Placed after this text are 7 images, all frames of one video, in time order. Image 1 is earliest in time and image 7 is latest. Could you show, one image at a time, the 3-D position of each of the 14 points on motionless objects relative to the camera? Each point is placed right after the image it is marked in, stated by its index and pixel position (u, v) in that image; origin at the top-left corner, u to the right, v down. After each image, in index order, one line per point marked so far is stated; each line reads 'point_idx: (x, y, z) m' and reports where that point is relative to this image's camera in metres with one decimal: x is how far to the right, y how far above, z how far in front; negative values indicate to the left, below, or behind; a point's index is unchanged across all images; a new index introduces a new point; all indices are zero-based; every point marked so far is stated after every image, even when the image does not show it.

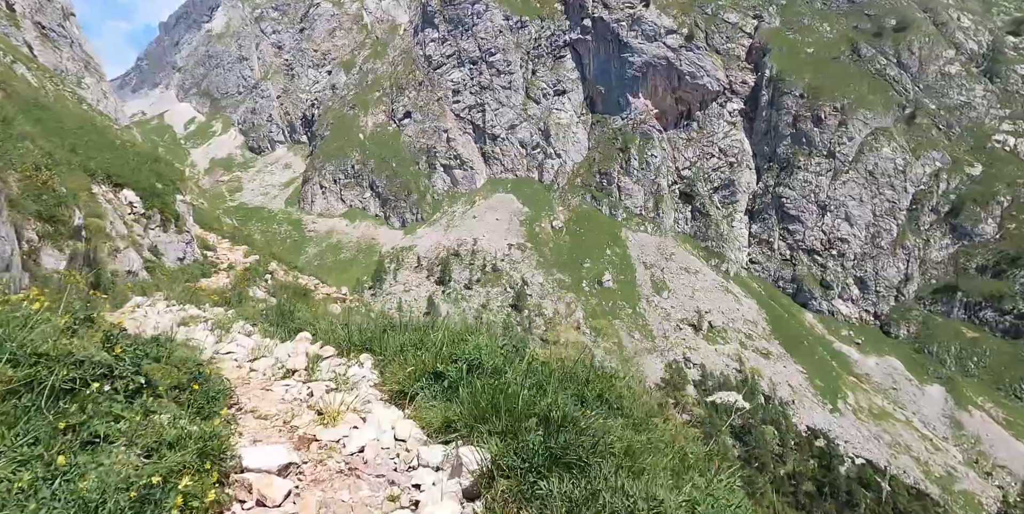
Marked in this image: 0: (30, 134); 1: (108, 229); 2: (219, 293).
0: (-14.9, +3.8, +17.1) m
1: (-12.8, +1.0, +17.4) m
2: (-10.6, -1.3, +19.6) m
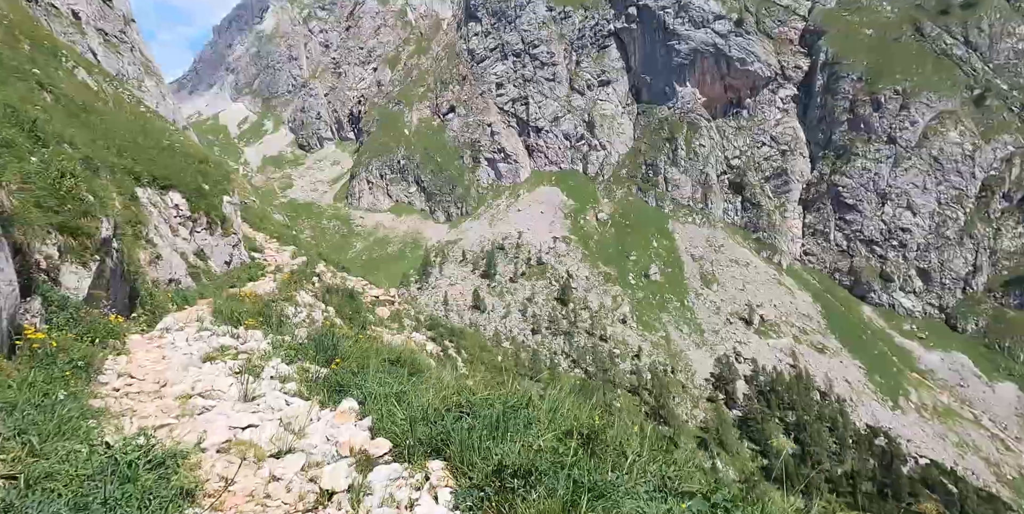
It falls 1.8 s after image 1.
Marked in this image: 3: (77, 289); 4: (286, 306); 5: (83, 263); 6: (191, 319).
0: (-13.1, +3.6, +16.3) m
1: (-10.9, +0.7, +16.5) m
2: (-8.5, -1.5, +18.6) m
3: (-7.7, -0.6, +9.7) m
4: (-8.3, -1.7, +20.0) m
5: (-7.8, -0.1, +10.0) m
6: (-6.9, -1.4, +11.9) m
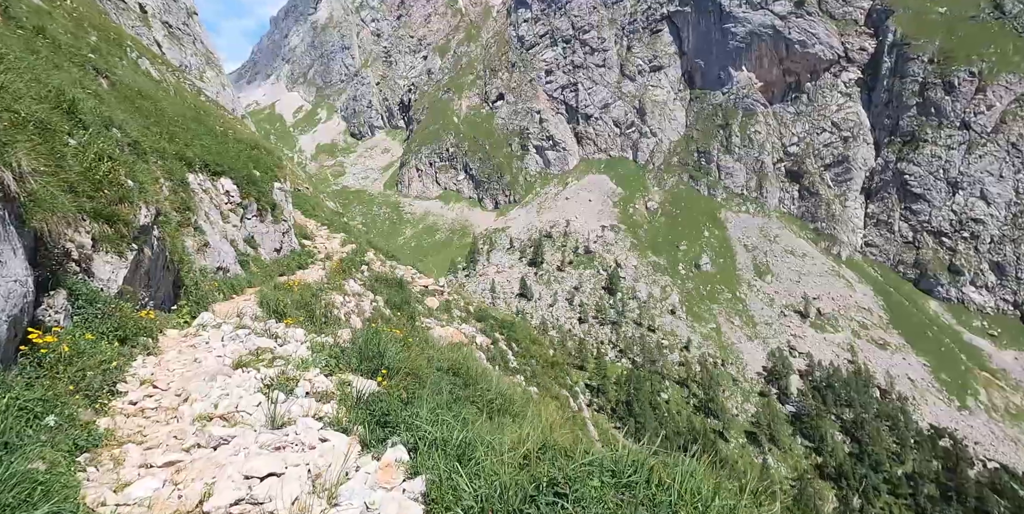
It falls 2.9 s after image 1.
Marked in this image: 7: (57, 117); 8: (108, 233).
0: (-11.4, +4.0, +16.0) m
1: (-9.2, +1.1, +16.1) m
2: (-6.7, -1.1, +18.0) m
3: (-6.6, -0.4, +9.0) m
4: (-6.3, -1.3, +19.3) m
5: (-6.7, 0.0, +9.3) m
6: (-5.7, -1.2, +11.2) m
7: (-8.5, +2.6, +10.2) m
8: (-6.8, +0.4, +9.2) m
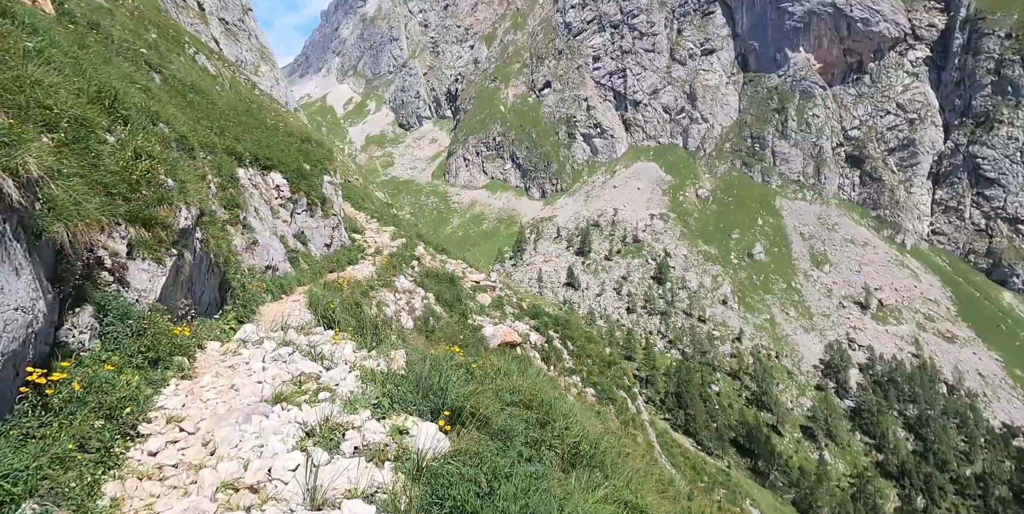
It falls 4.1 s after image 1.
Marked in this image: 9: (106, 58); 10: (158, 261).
0: (-9.7, +4.0, +15.6) m
1: (-7.5, +1.1, +15.5) m
2: (-4.8, -1.1, +17.3) m
3: (-5.5, -0.5, +8.3) m
4: (-4.4, -1.2, +18.6) m
5: (-5.6, -0.1, +8.6) m
6: (-4.4, -1.3, +10.4) m
7: (-7.3, +2.5, +9.6) m
8: (-5.7, +0.3, +8.5) m
9: (-11.5, +5.6, +15.5) m
10: (-5.6, -0.1, +8.6) m
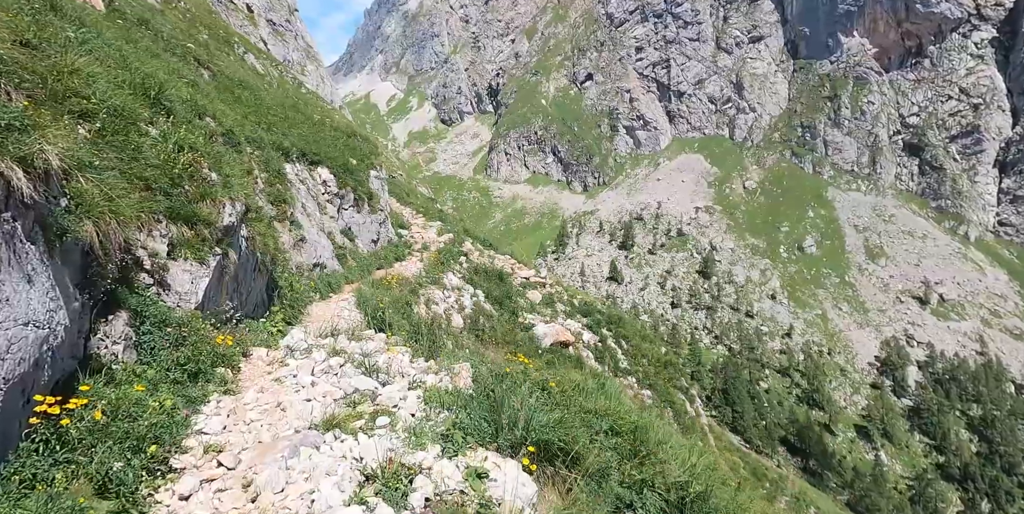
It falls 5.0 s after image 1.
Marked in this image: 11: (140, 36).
0: (-8.1, +4.1, +15.2) m
1: (-6.0, +1.2, +15.0) m
2: (-3.2, -1.0, +16.6) m
3: (-4.5, -0.5, +7.7) m
4: (-2.6, -1.1, +17.8) m
5: (-4.5, -0.1, +8.0) m
6: (-3.2, -1.2, +9.7) m
7: (-6.2, +2.5, +9.1) m
8: (-4.7, +0.3, +7.9) m
9: (-10.0, +5.7, +15.3) m
10: (-4.5, -0.1, +8.0) m
11: (-11.1, +6.6, +16.3) m
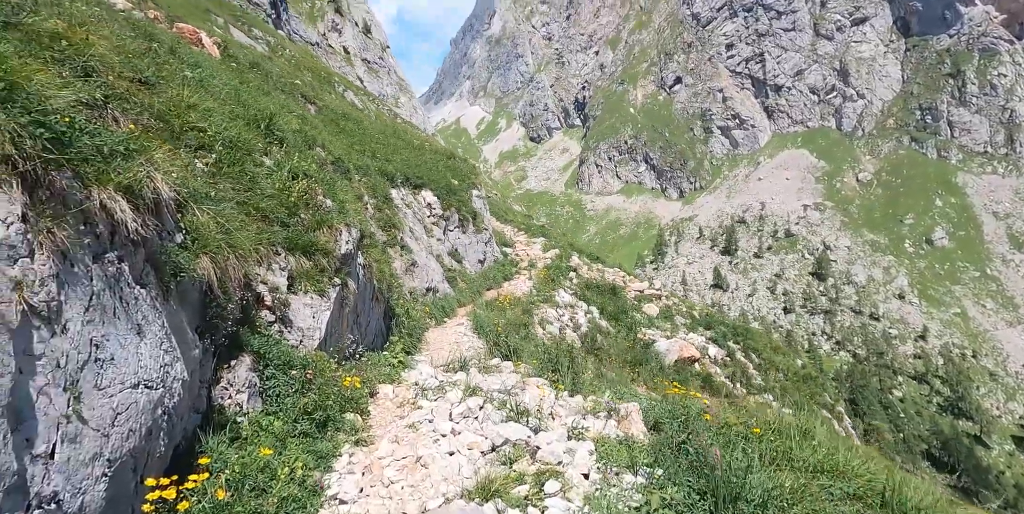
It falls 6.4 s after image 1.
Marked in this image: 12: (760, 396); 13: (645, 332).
0: (-5.1, +3.3, +15.3) m
1: (-2.9, +0.5, +14.6) m
2: (+0.3, -1.5, +15.7) m
3: (-2.6, -1.0, +7.2) m
4: (+1.1, -1.6, +16.8) m
5: (-2.6, -0.5, +7.5) m
6: (-1.0, -1.6, +8.9) m
7: (-4.2, +2.0, +8.9) m
8: (-2.8, -0.2, +7.4) m
9: (-7.0, +4.7, +15.8) m
10: (-2.6, -0.5, +7.5) m
11: (-8.0, +5.5, +17.0) m
12: (+8.4, -4.7, +18.3) m
13: (+4.6, -2.6, +19.0) m
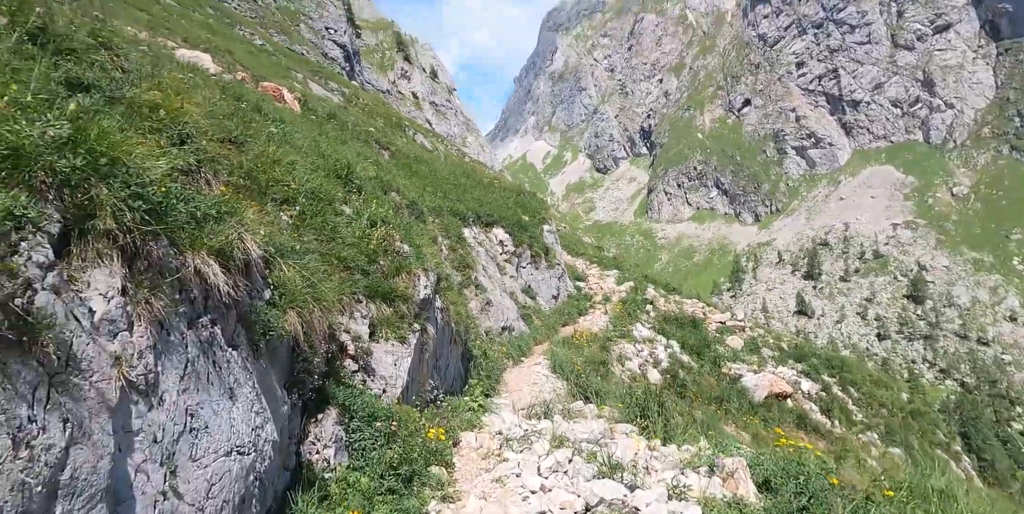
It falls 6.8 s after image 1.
0: (-3.1, +2.1, +15.7) m
1: (-0.9, -0.5, +14.6) m
2: (+2.4, -2.5, +15.1) m
3: (-1.5, -1.6, +7.1) m
4: (+3.3, -2.6, +16.2) m
5: (-1.5, -1.1, +7.4) m
6: (+0.3, -2.3, +8.5) m
7: (-3.0, +1.2, +9.2) m
8: (-1.7, -0.8, +7.4) m
9: (-5.0, +3.5, +16.5) m
10: (-1.5, -1.1, +7.5) m
11: (-5.8, +4.2, +17.9) m
12: (+10.9, -5.6, +16.6) m
13: (+7.2, -3.6, +17.8) m
